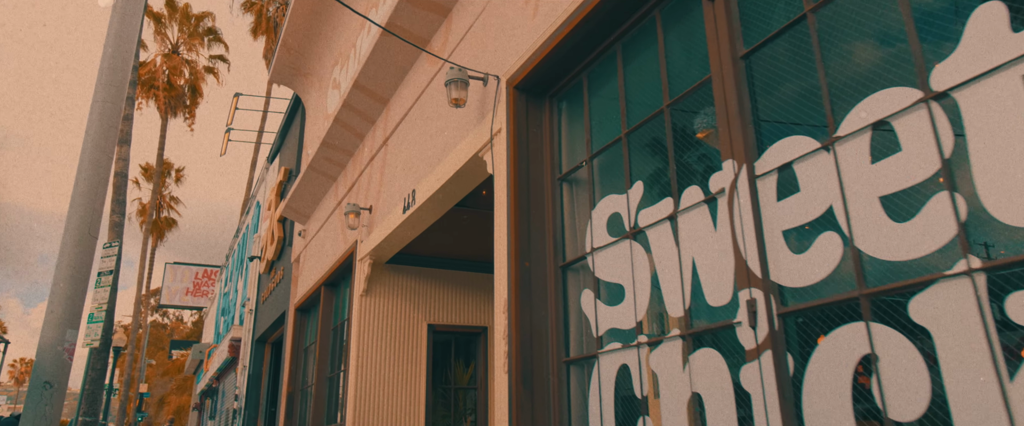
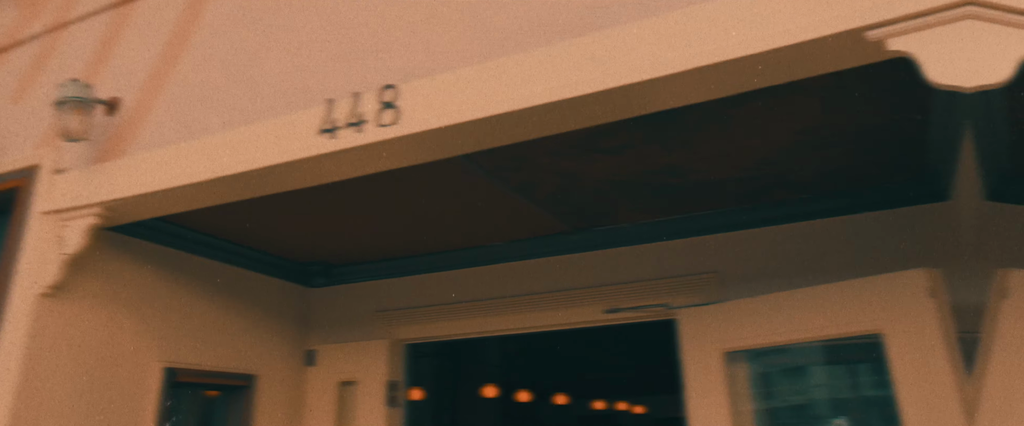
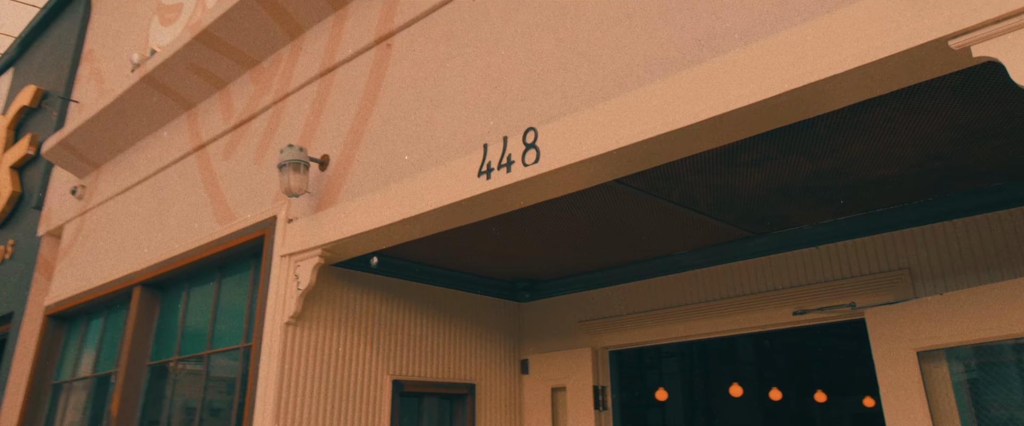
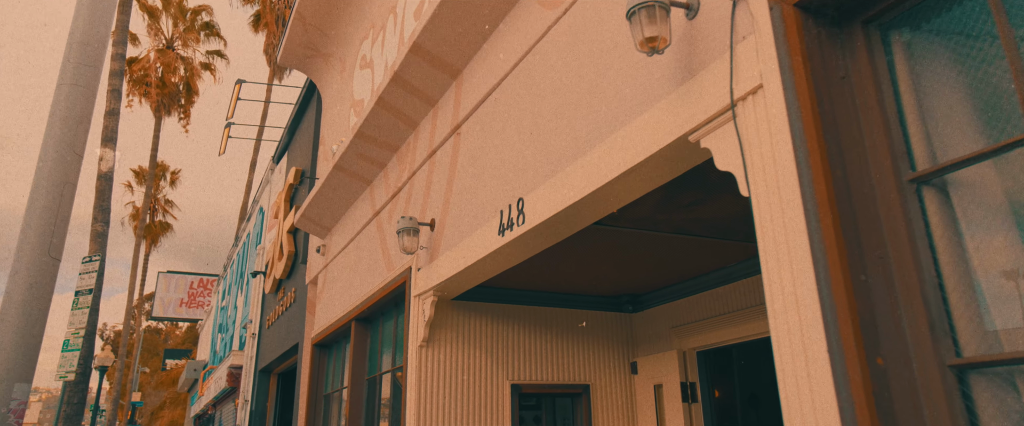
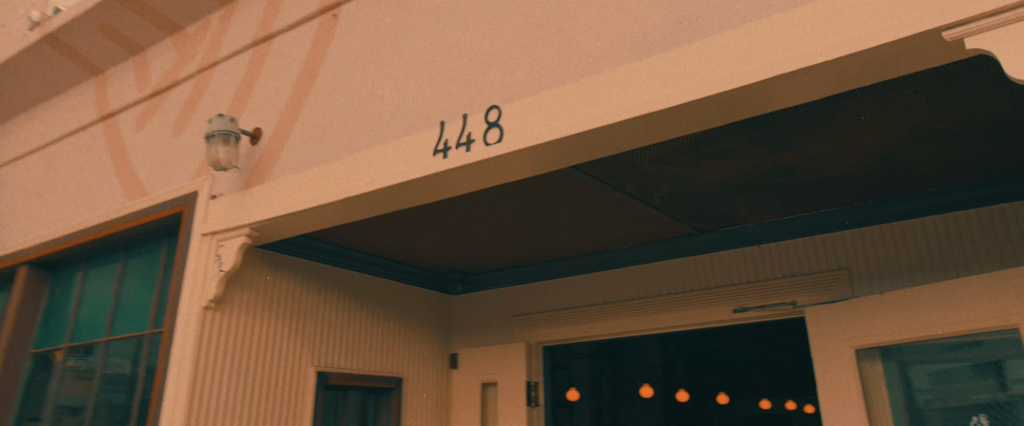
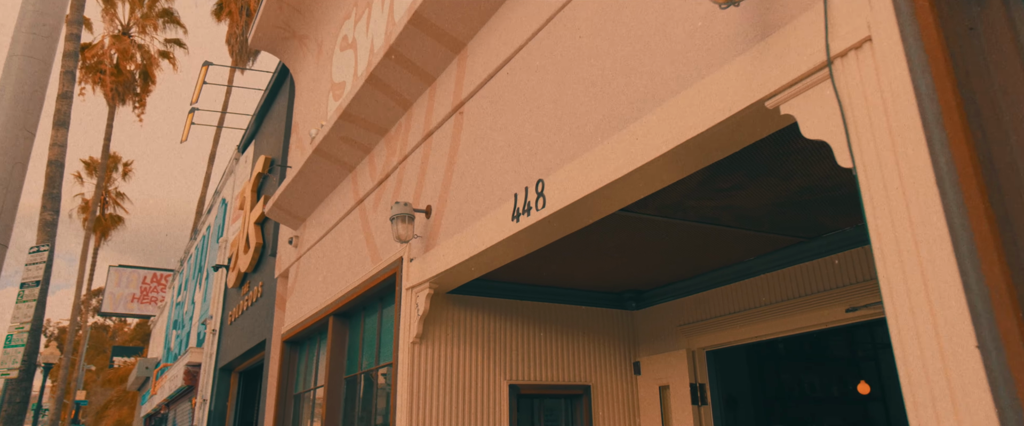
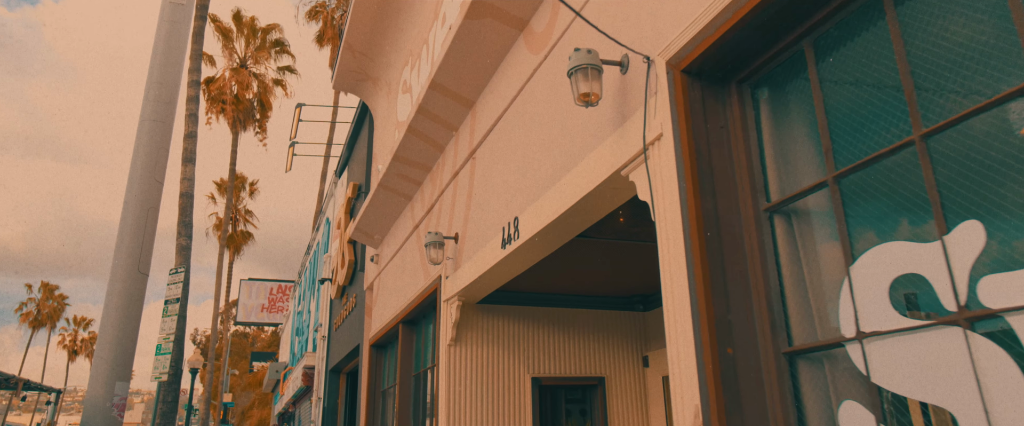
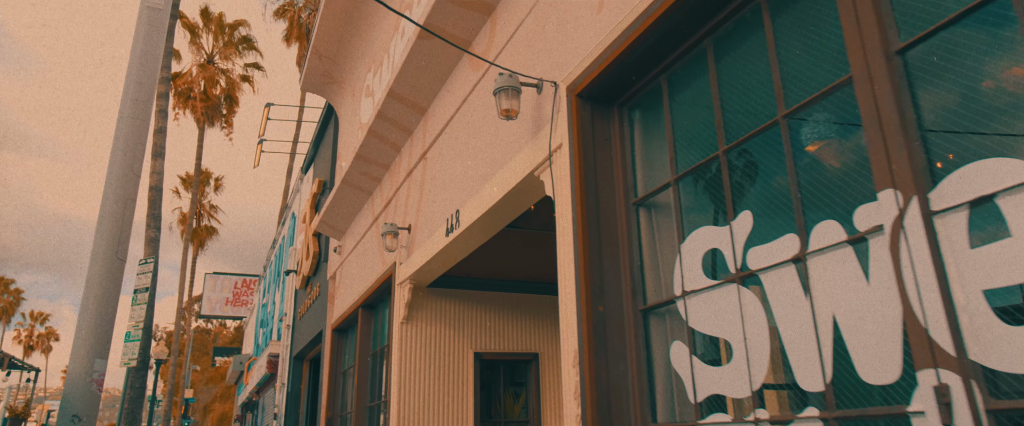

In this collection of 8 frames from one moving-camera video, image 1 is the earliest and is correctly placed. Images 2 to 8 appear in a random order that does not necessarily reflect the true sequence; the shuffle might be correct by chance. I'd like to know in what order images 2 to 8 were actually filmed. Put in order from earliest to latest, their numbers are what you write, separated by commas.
8, 7, 4, 6, 3, 5, 2
